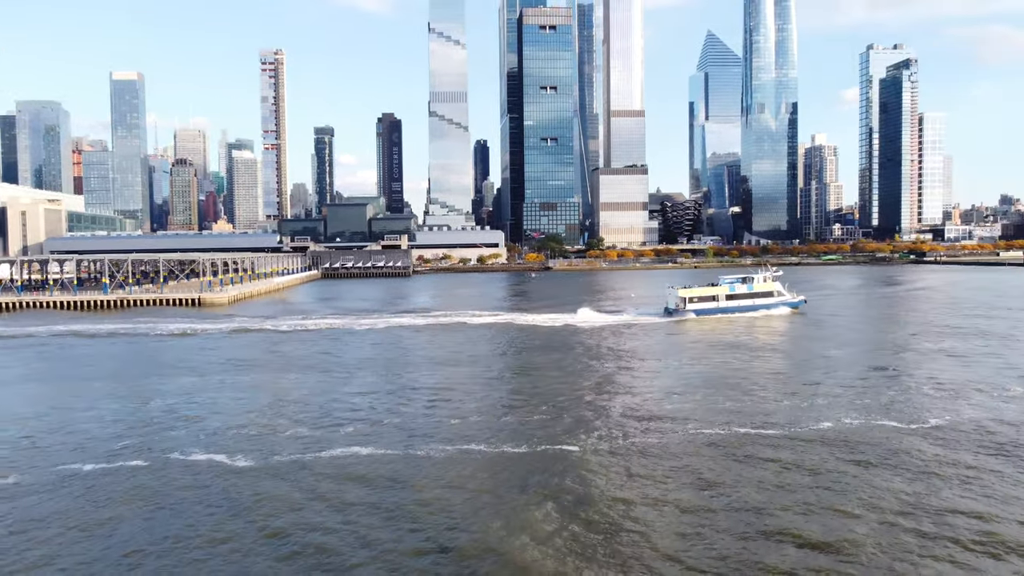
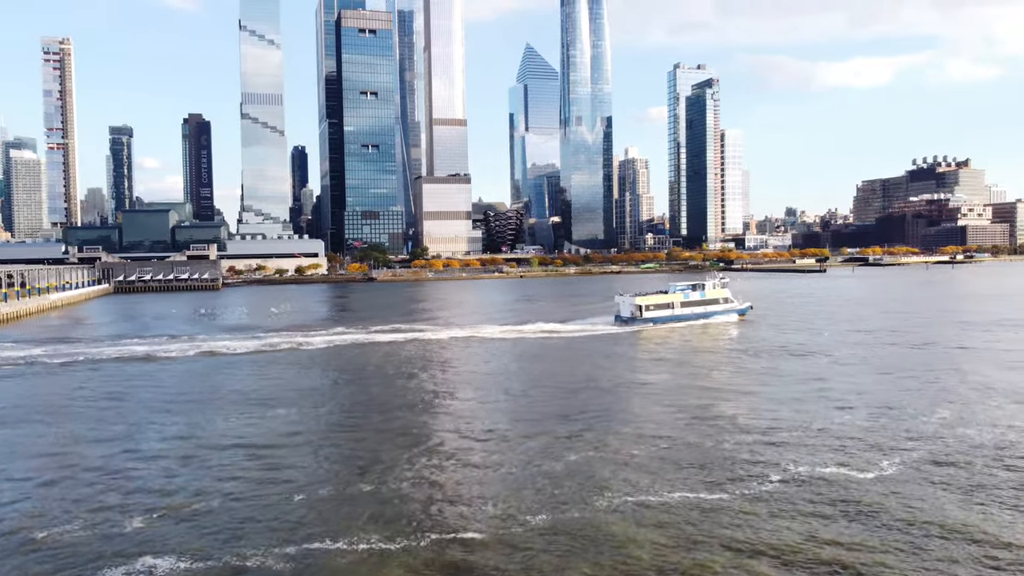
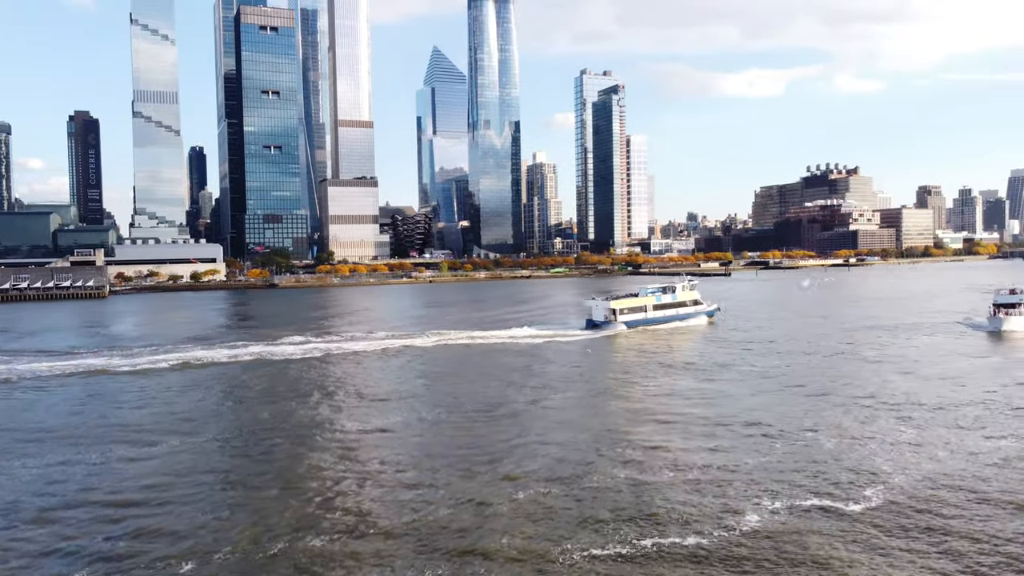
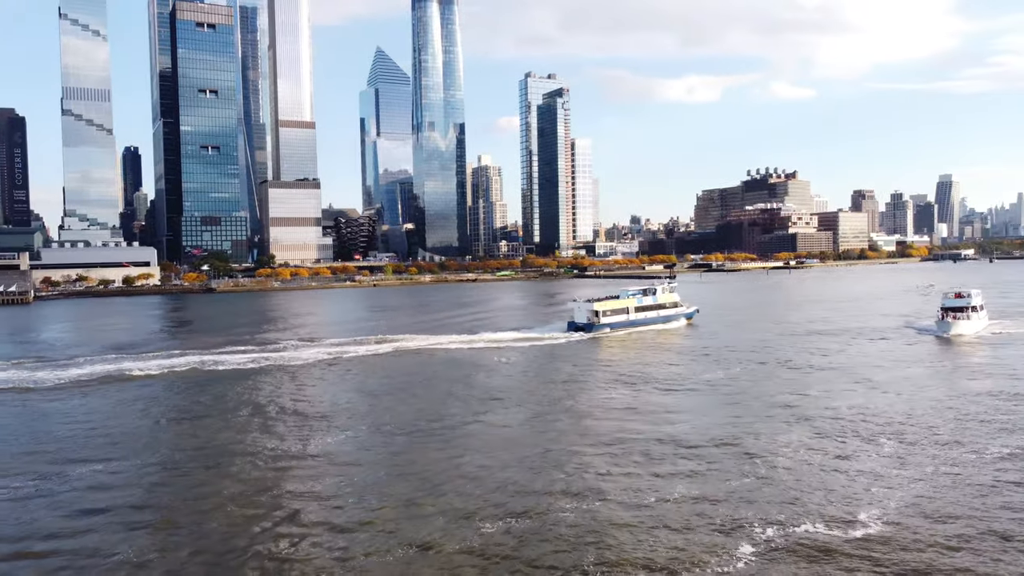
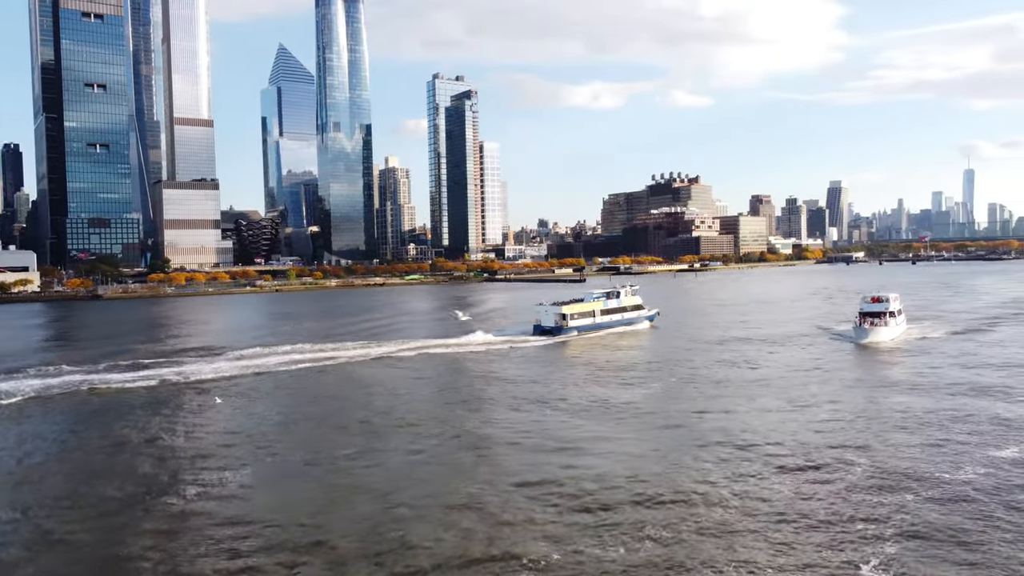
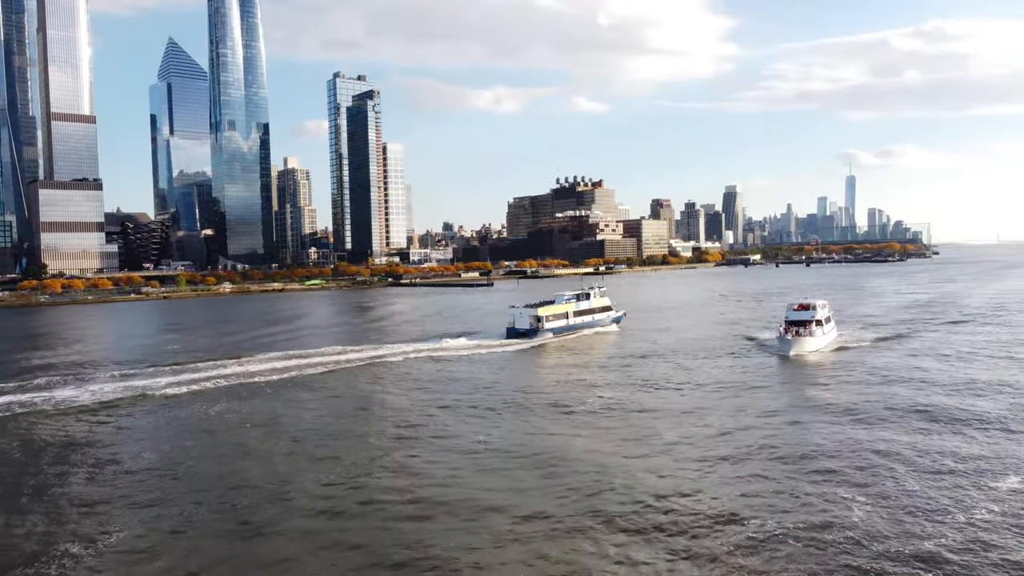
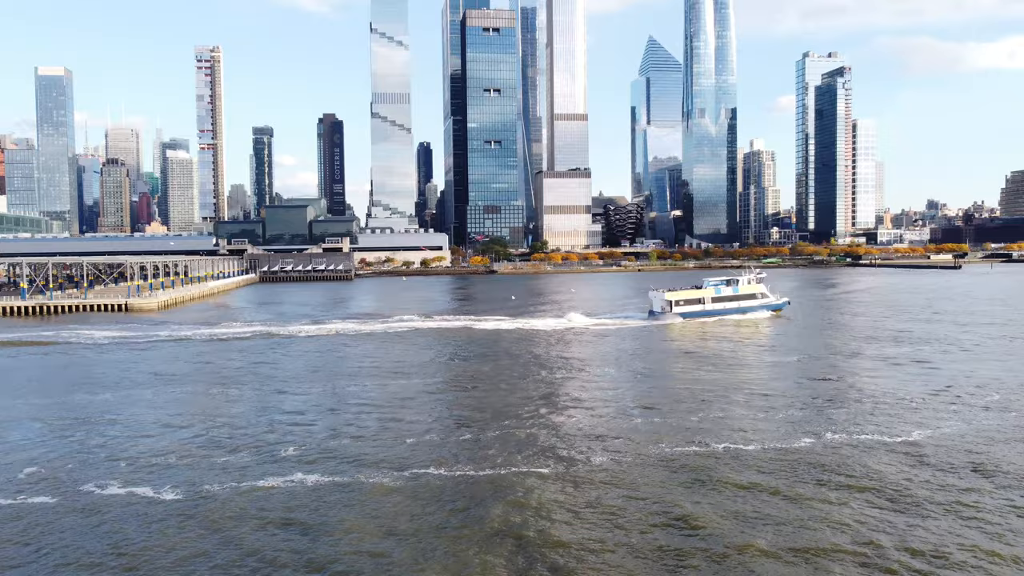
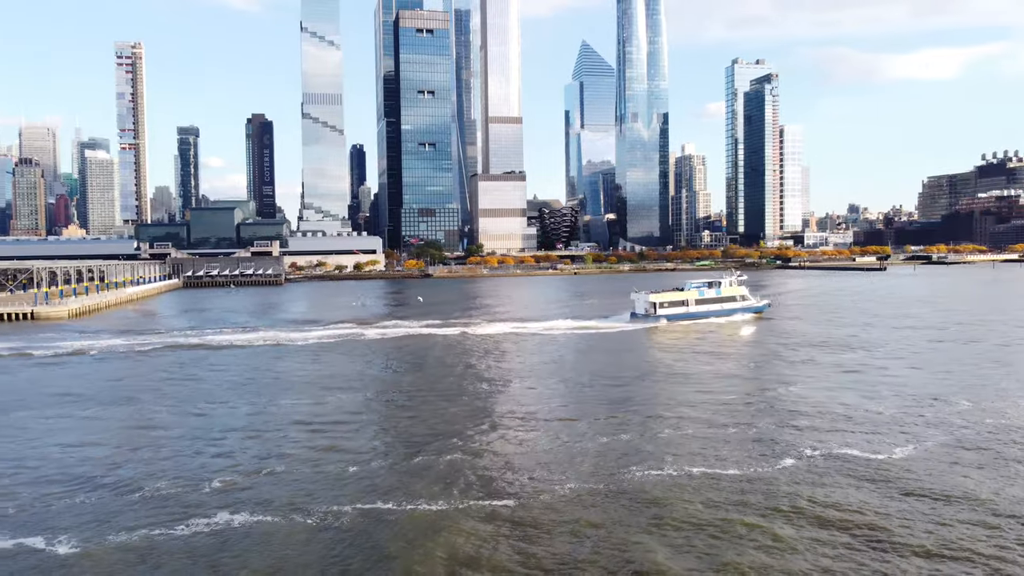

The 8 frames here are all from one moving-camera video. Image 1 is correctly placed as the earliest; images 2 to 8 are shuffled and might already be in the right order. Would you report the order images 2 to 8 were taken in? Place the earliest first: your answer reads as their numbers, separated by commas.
7, 8, 2, 3, 4, 5, 6
